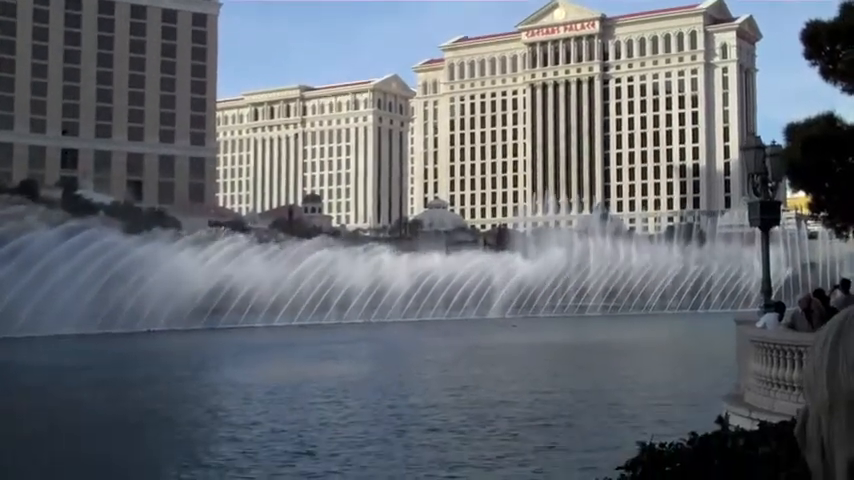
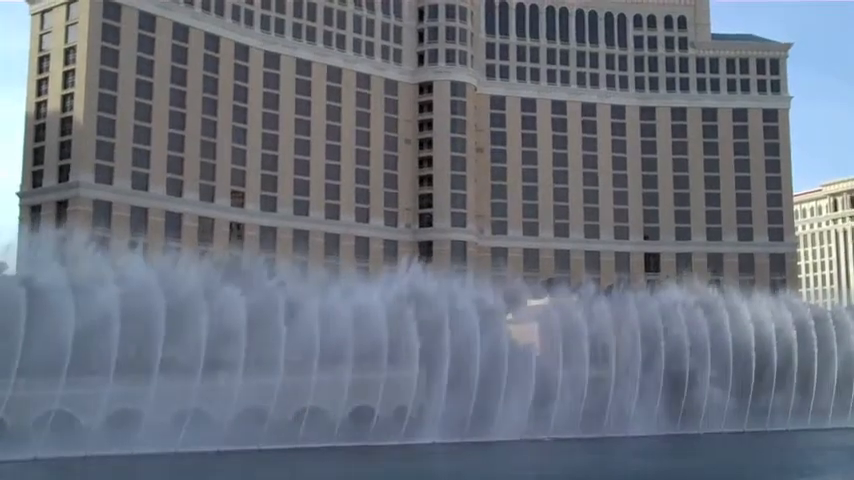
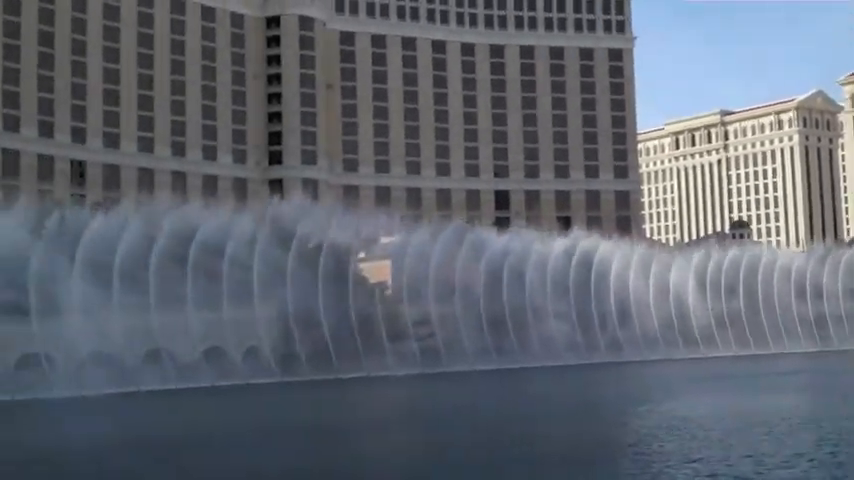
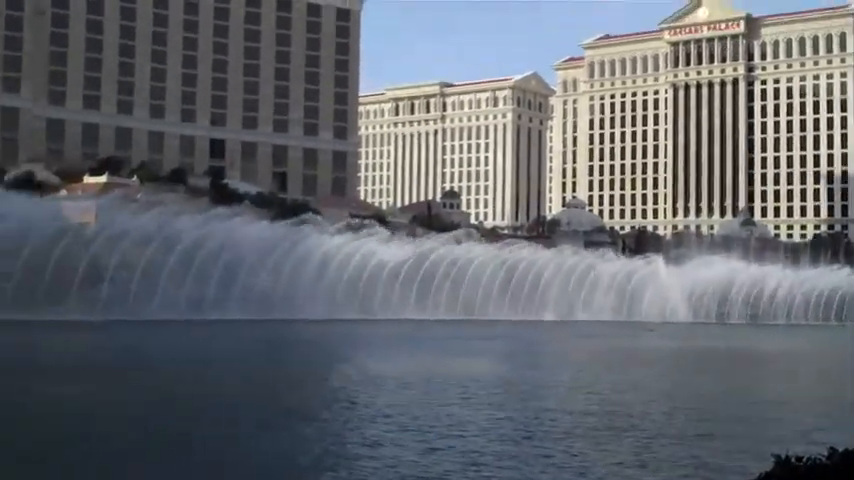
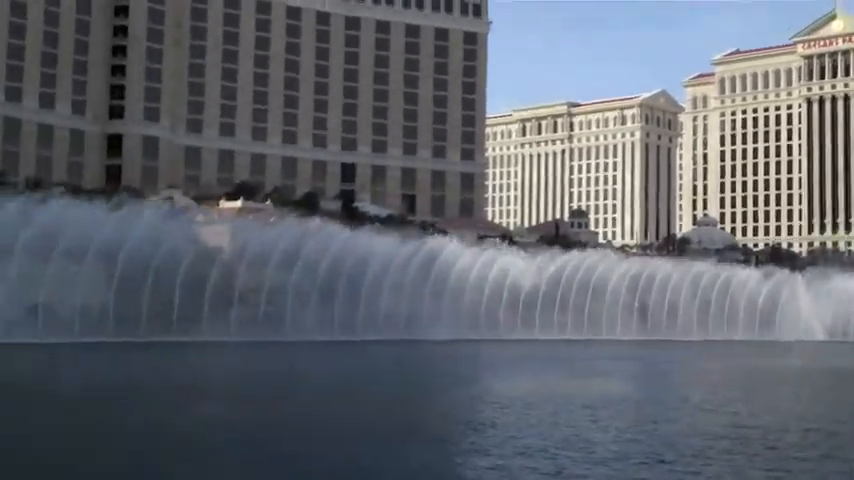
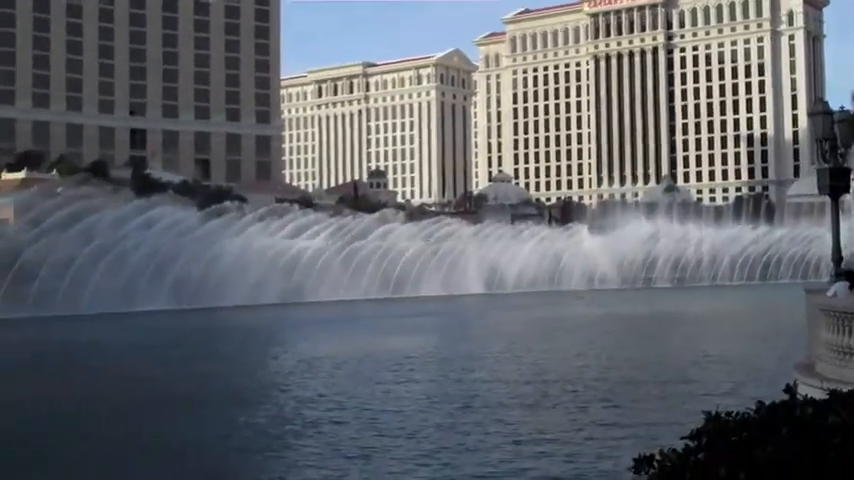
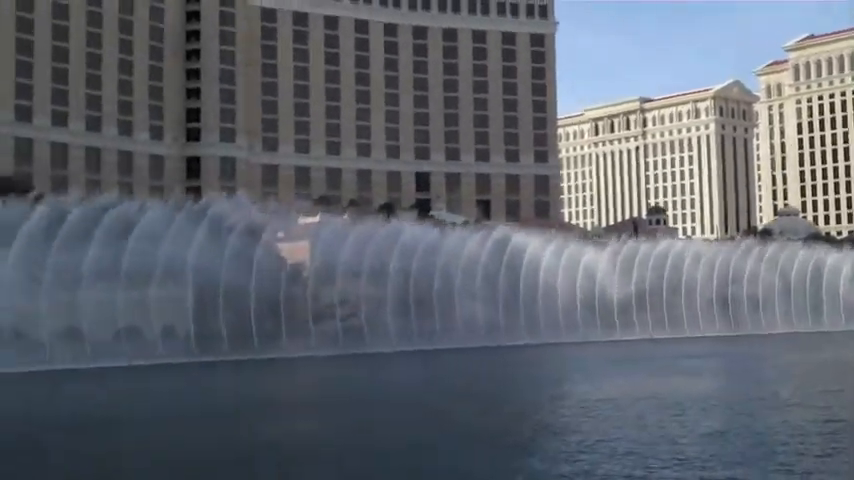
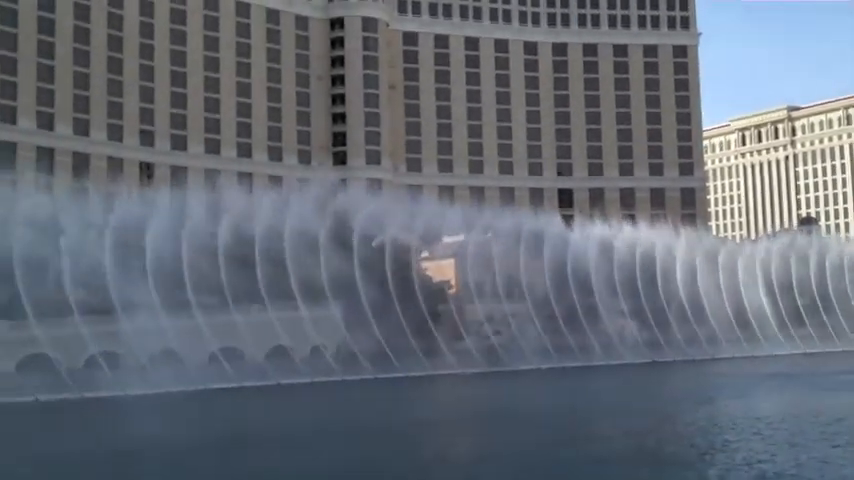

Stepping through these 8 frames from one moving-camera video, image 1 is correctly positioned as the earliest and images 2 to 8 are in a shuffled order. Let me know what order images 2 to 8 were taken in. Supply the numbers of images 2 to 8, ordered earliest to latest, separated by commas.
6, 4, 5, 7, 3, 8, 2
